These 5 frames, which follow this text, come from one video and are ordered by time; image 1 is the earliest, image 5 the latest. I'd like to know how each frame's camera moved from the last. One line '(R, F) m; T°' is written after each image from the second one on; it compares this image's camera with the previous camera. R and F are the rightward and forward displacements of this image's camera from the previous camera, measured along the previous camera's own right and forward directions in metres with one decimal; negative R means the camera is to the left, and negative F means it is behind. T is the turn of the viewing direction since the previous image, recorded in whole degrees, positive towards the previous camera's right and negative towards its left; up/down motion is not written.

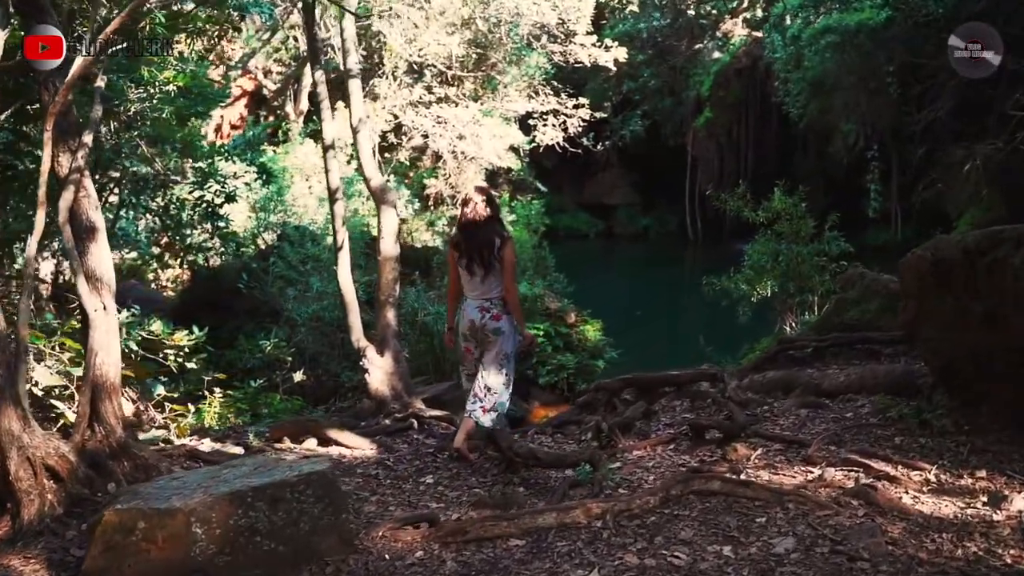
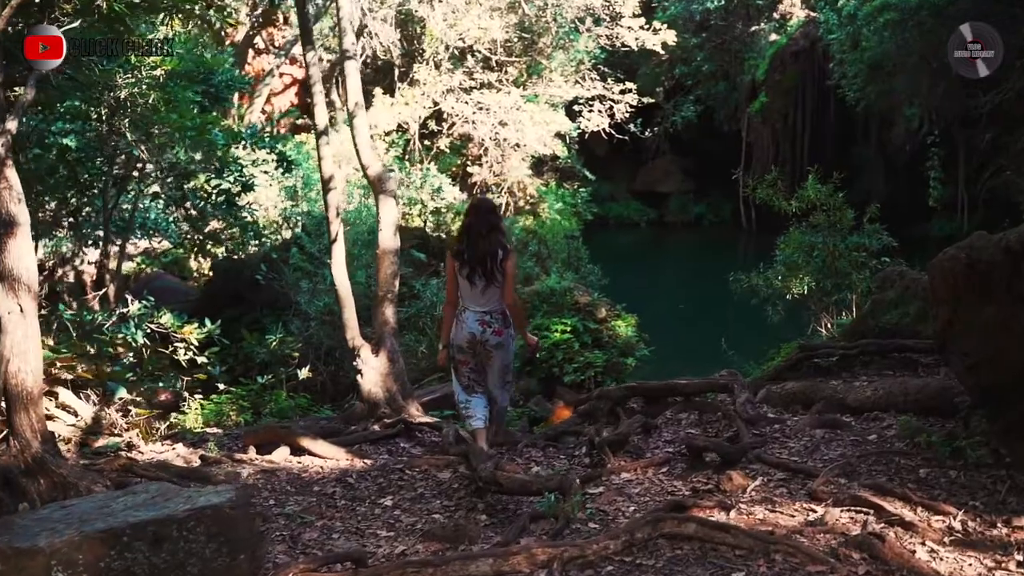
(+0.4, +0.6) m; -4°
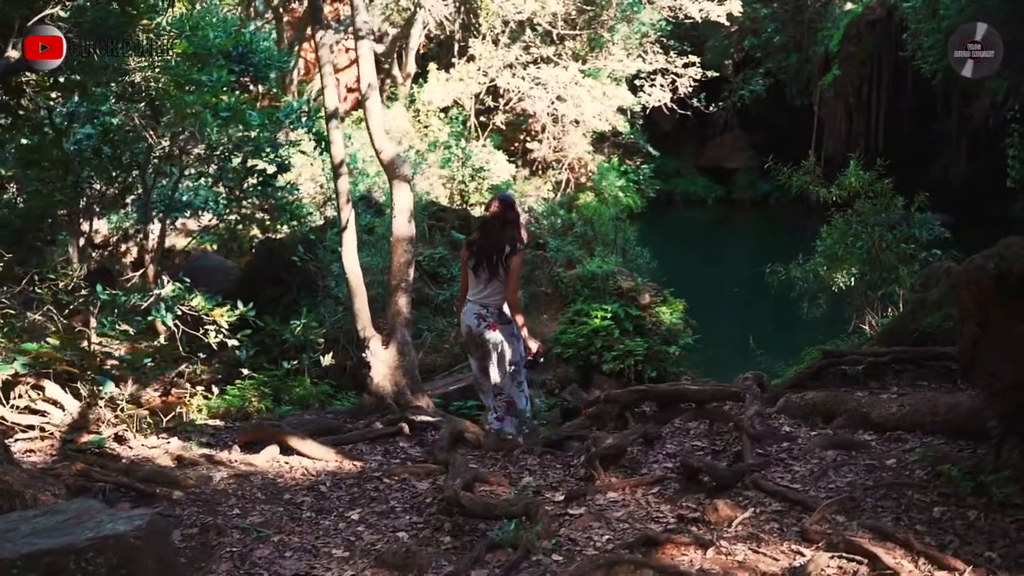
(+0.4, +0.4) m; -5°
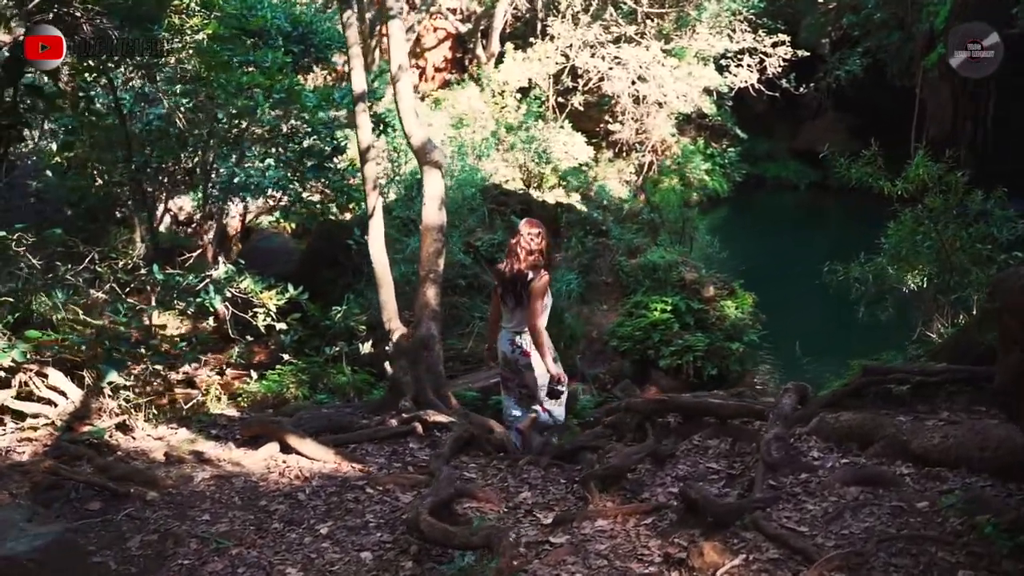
(+0.5, +0.4) m; -6°
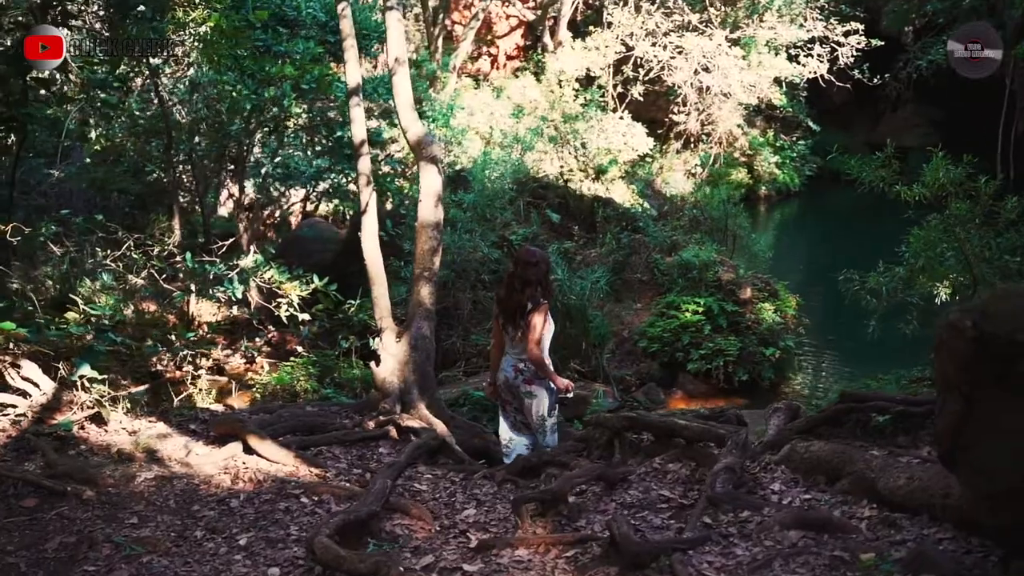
(+0.6, +0.3) m; -5°
